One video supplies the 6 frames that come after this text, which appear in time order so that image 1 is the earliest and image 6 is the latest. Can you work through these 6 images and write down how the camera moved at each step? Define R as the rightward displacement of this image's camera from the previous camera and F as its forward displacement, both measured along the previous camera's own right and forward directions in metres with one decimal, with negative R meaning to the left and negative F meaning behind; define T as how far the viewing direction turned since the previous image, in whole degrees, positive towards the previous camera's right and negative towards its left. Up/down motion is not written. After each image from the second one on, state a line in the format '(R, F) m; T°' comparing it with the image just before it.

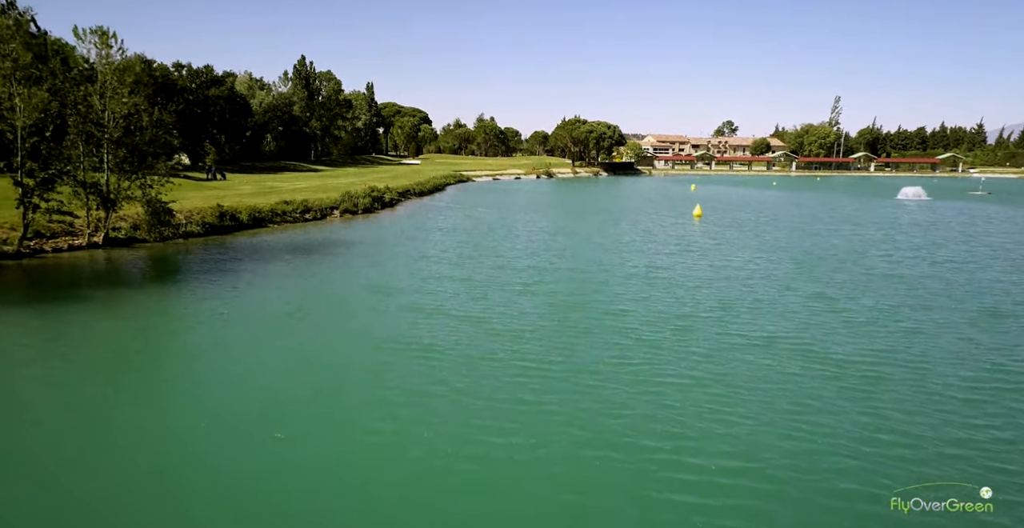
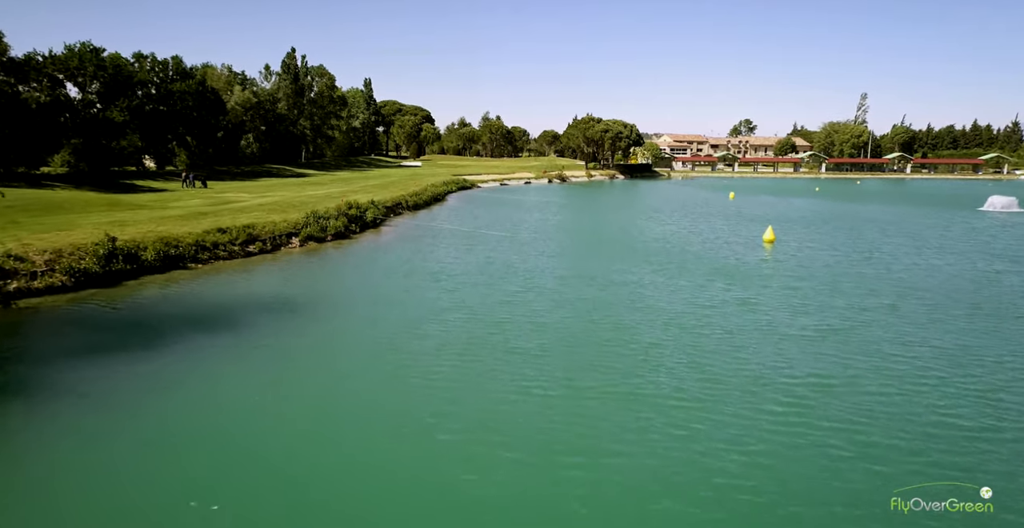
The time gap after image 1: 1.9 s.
(-0.6, +10.9) m; 0°
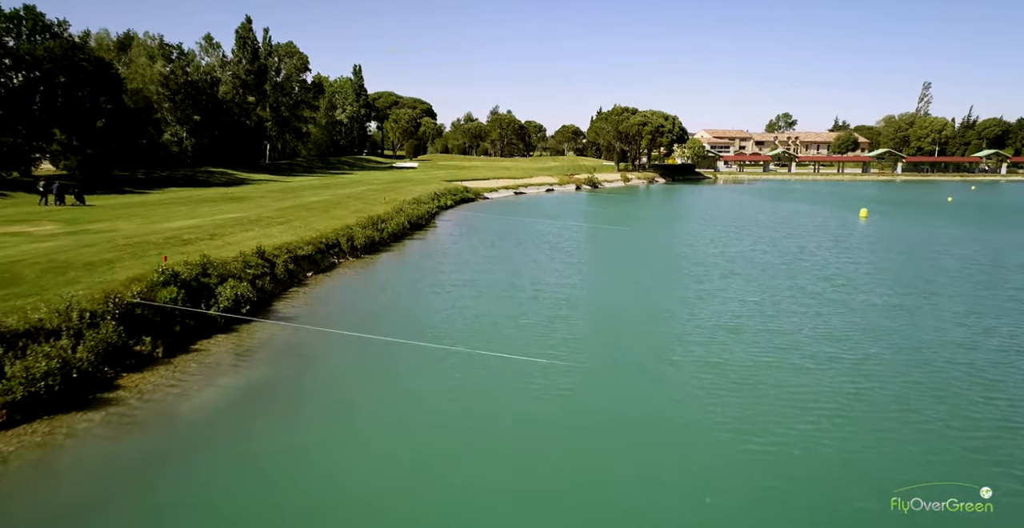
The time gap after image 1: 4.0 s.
(-1.1, +24.4) m; -1°
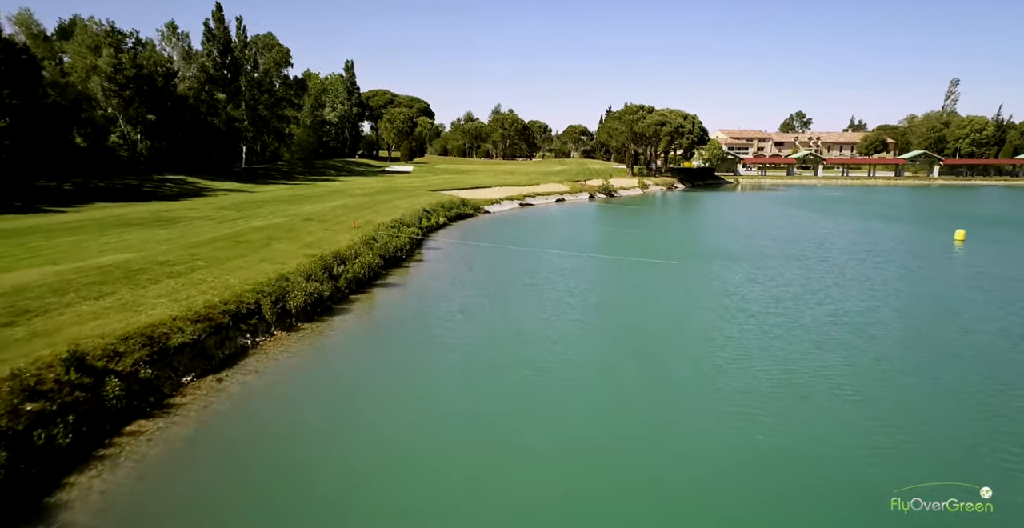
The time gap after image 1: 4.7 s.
(-0.4, +10.1) m; 0°
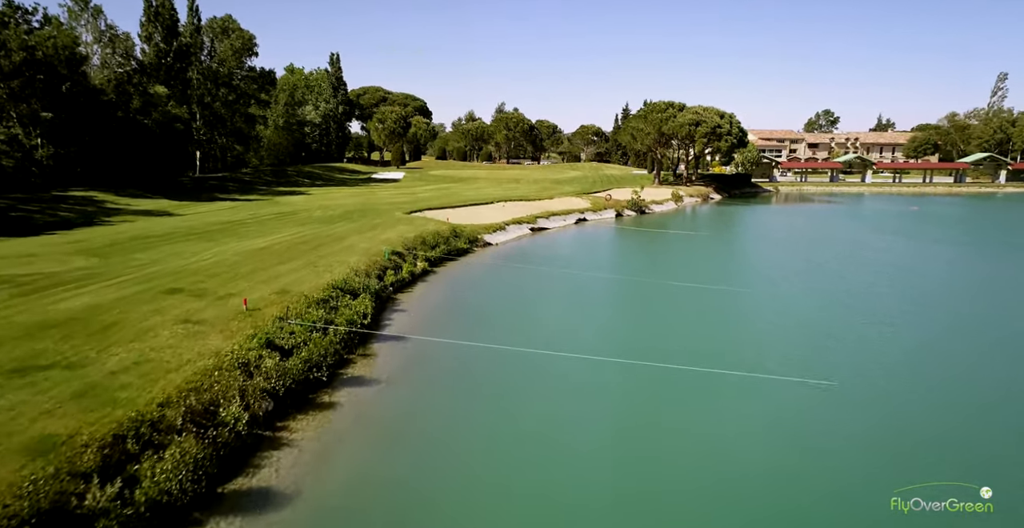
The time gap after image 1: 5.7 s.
(-0.4, +14.7) m; 0°
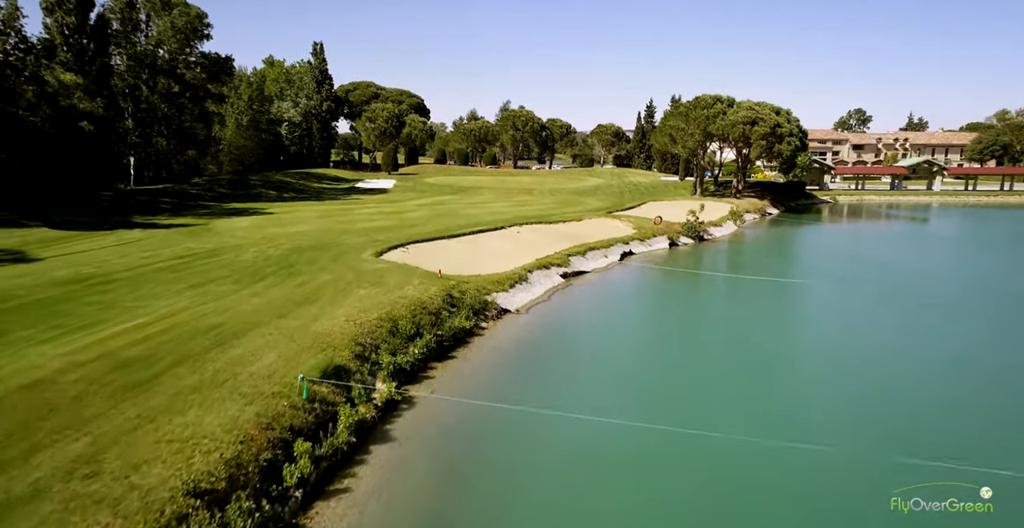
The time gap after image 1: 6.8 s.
(-1.2, +15.1) m; 0°
